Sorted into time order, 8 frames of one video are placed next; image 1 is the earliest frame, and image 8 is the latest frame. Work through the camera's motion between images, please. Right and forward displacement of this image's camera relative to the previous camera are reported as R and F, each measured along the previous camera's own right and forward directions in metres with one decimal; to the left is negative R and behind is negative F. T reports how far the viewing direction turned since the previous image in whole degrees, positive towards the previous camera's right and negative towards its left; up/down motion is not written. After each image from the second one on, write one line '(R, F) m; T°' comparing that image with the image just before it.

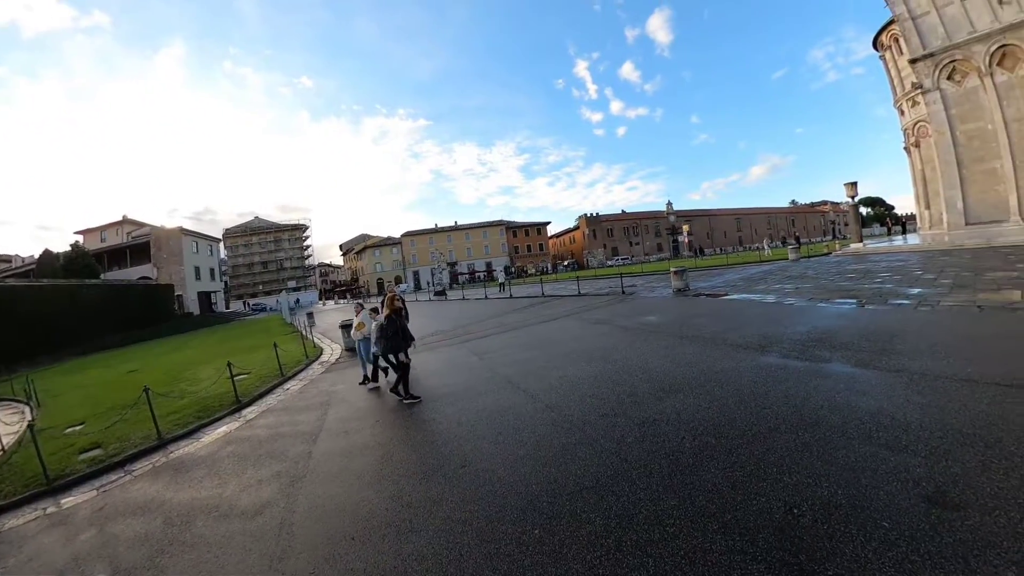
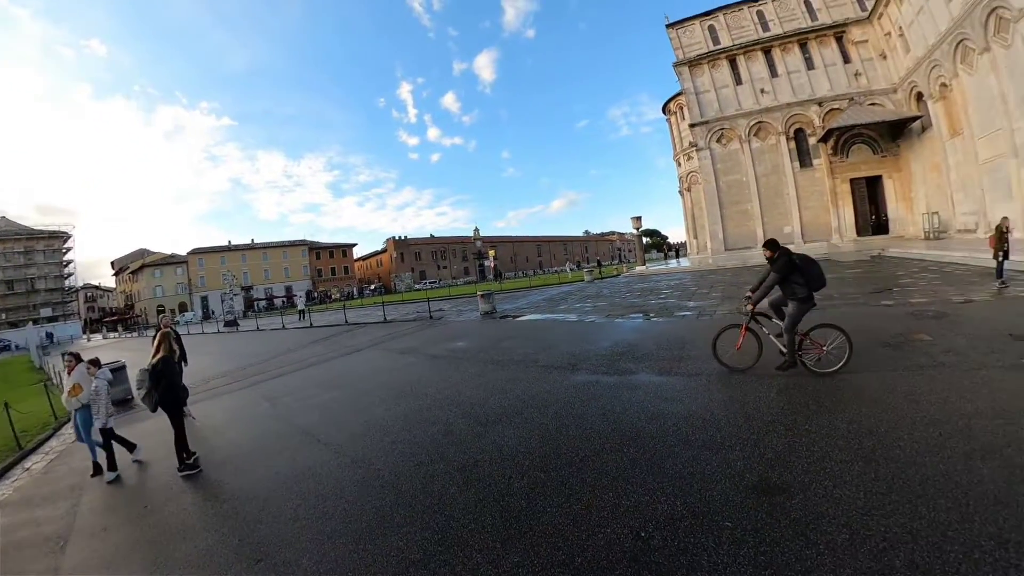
(-2.5, +1.2) m; +29°
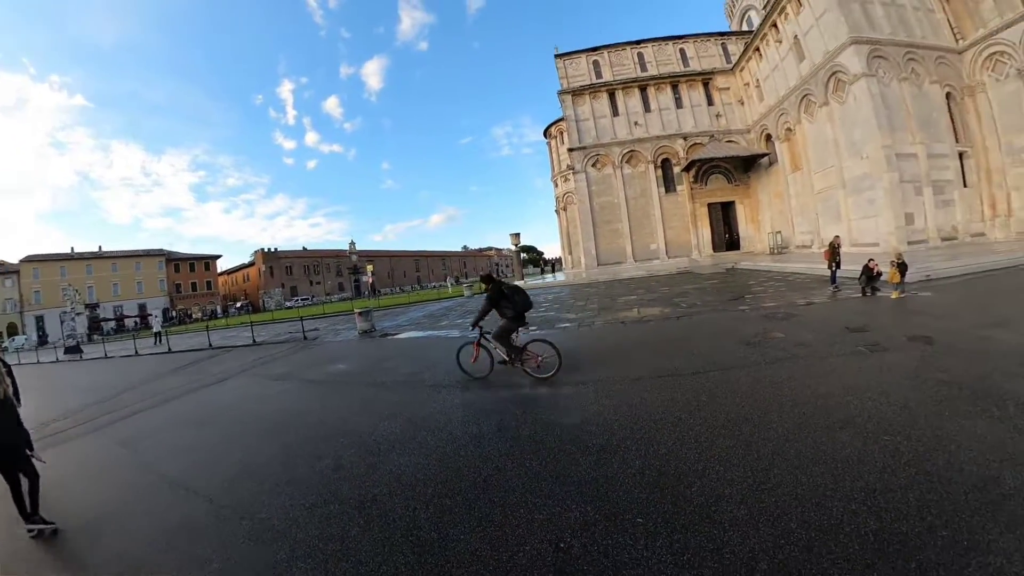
(-1.9, +0.3) m; +19°
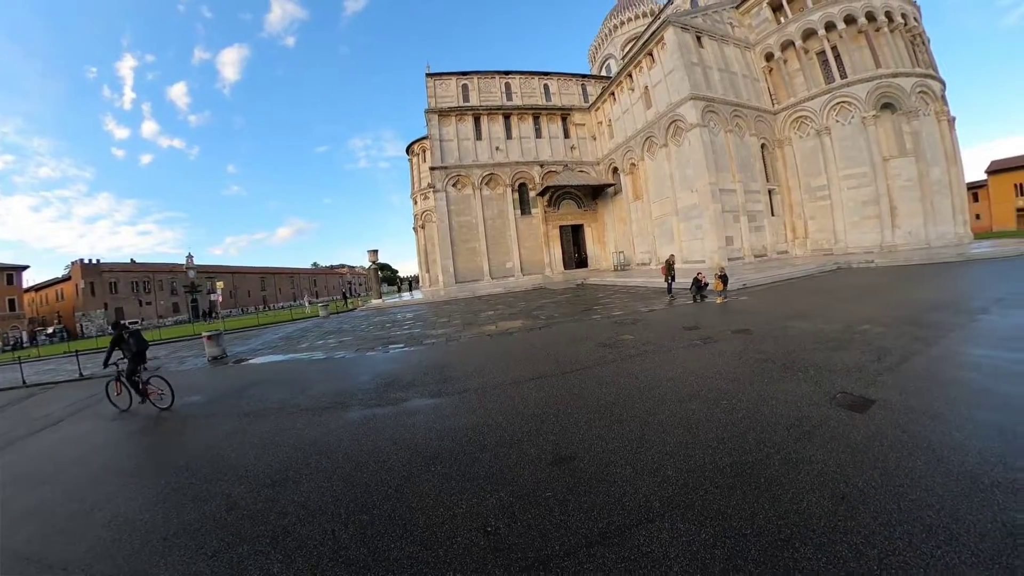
(-0.3, -0.2) m; +14°
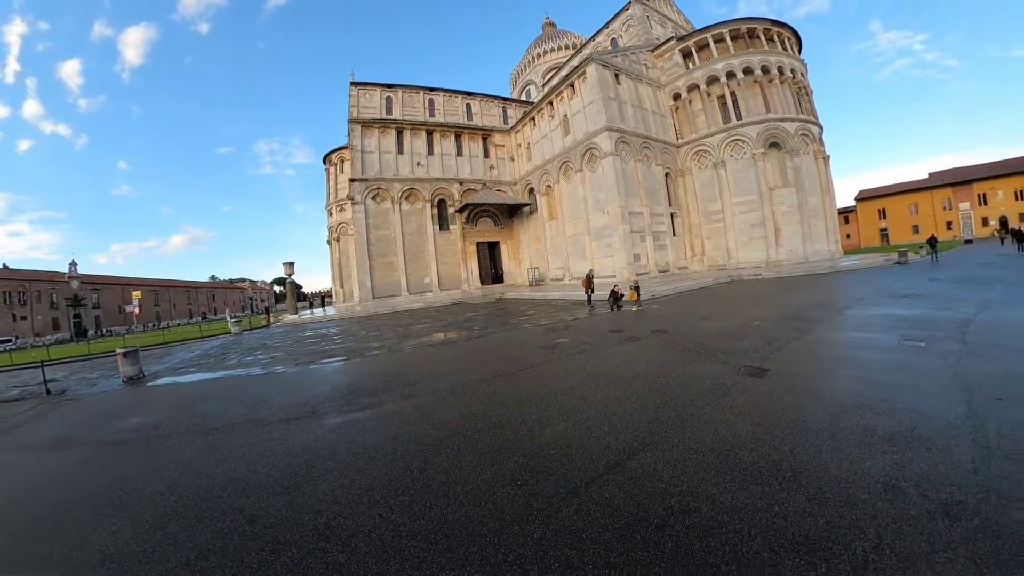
(-0.4, -0.5) m; +10°
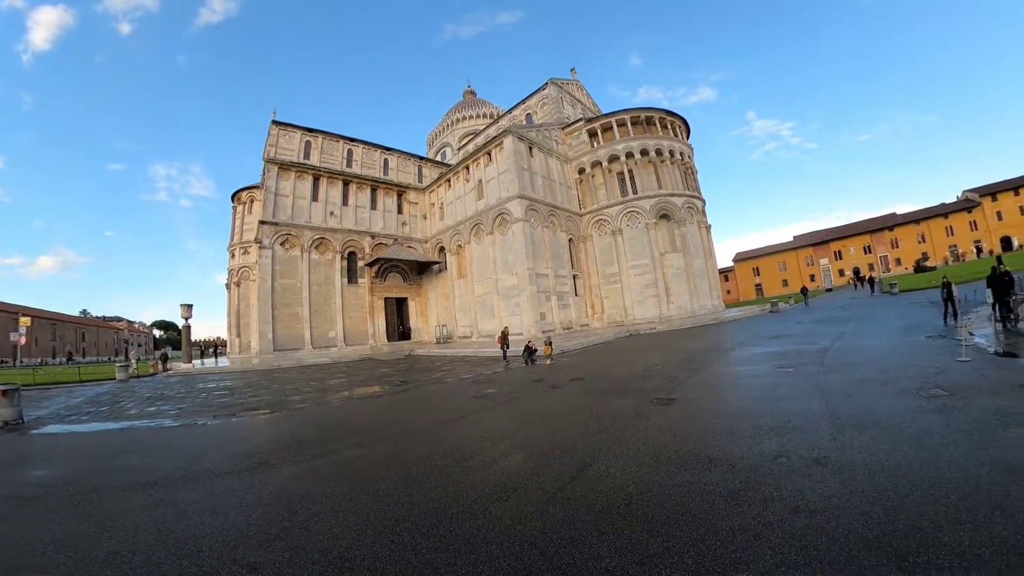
(-0.3, -0.4) m; +10°
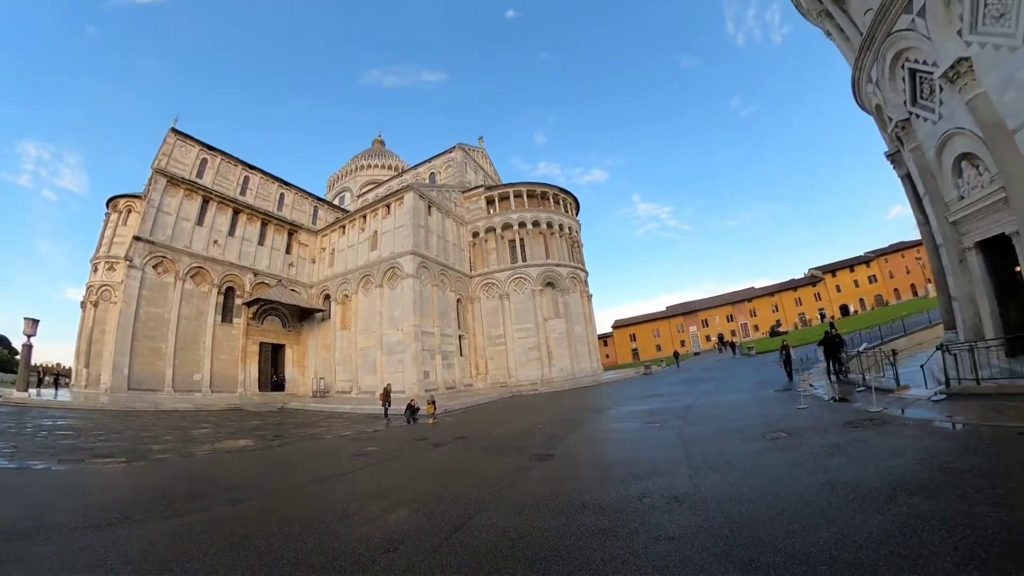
(-0.2, -0.2) m; +12°
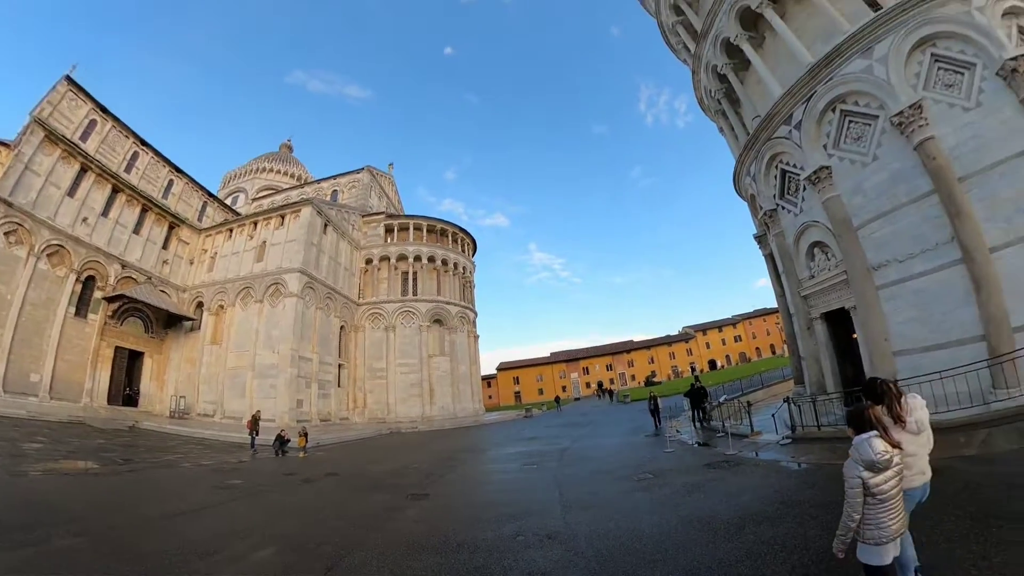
(-0.1, -0.1) m; +11°
